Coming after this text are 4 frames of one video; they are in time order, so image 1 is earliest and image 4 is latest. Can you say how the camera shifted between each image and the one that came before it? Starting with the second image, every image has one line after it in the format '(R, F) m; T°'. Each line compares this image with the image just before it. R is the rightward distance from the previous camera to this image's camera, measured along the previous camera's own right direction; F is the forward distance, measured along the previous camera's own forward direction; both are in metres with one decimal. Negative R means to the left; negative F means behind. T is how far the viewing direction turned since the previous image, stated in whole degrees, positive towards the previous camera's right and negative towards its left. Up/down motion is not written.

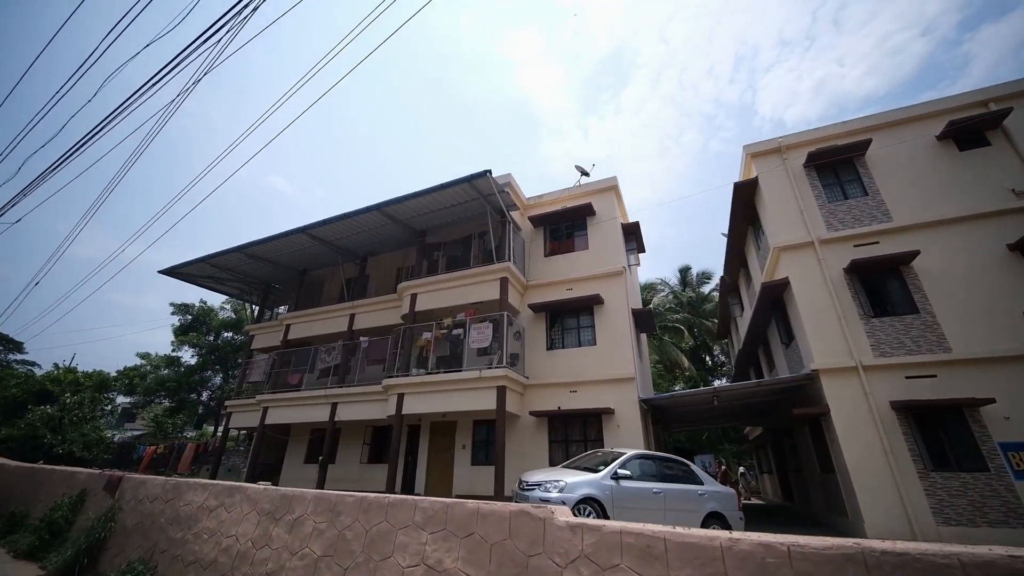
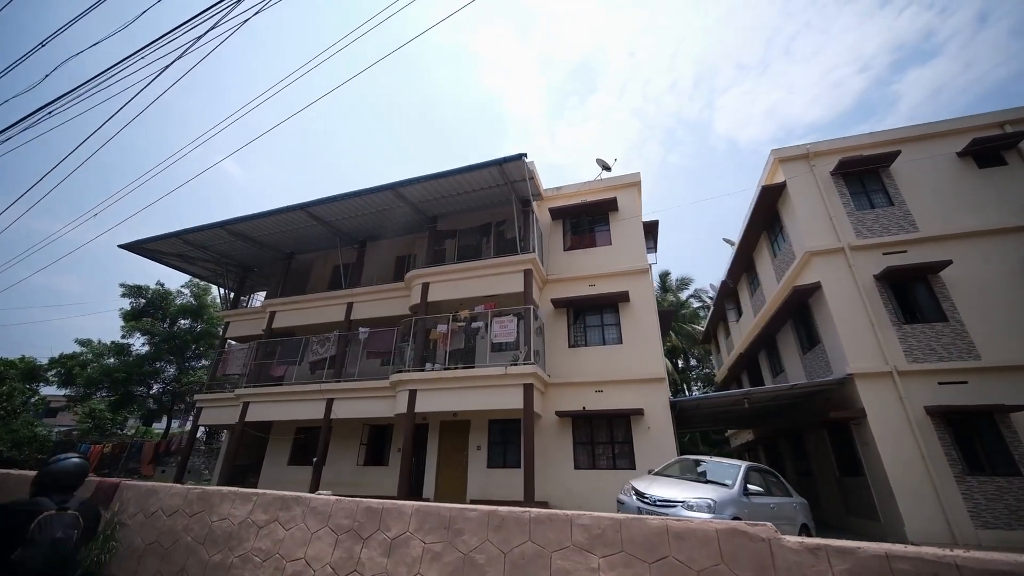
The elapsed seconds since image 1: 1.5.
(-1.9, +0.8) m; +6°
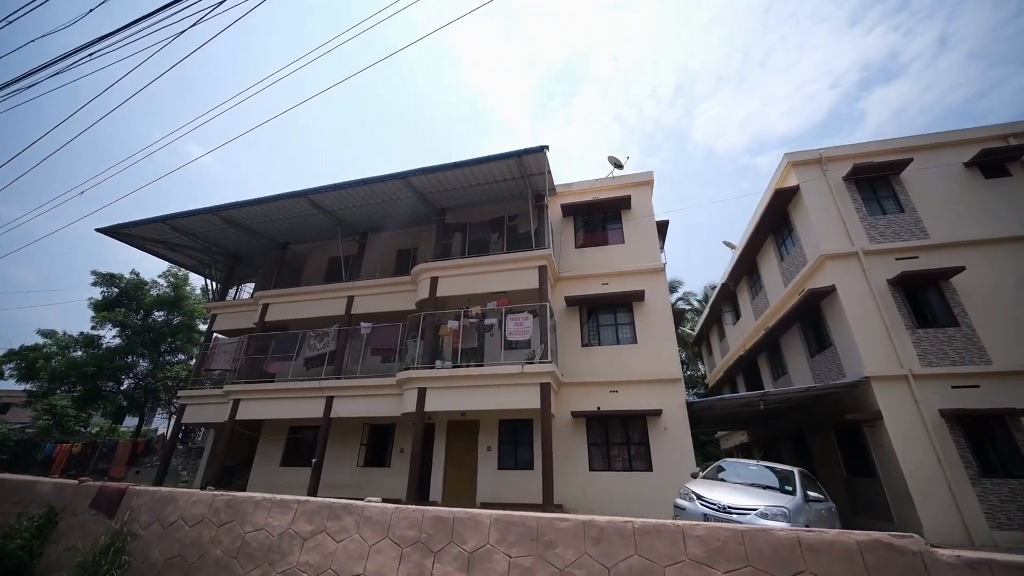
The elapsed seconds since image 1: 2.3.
(-1.0, +0.4) m; +3°
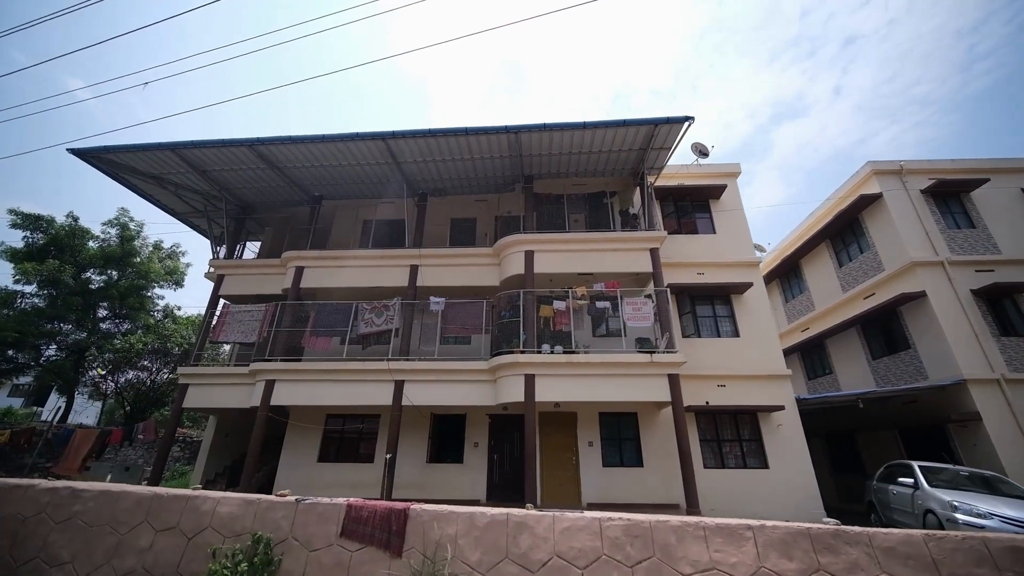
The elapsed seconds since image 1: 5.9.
(-4.6, +1.7) m; +10°
